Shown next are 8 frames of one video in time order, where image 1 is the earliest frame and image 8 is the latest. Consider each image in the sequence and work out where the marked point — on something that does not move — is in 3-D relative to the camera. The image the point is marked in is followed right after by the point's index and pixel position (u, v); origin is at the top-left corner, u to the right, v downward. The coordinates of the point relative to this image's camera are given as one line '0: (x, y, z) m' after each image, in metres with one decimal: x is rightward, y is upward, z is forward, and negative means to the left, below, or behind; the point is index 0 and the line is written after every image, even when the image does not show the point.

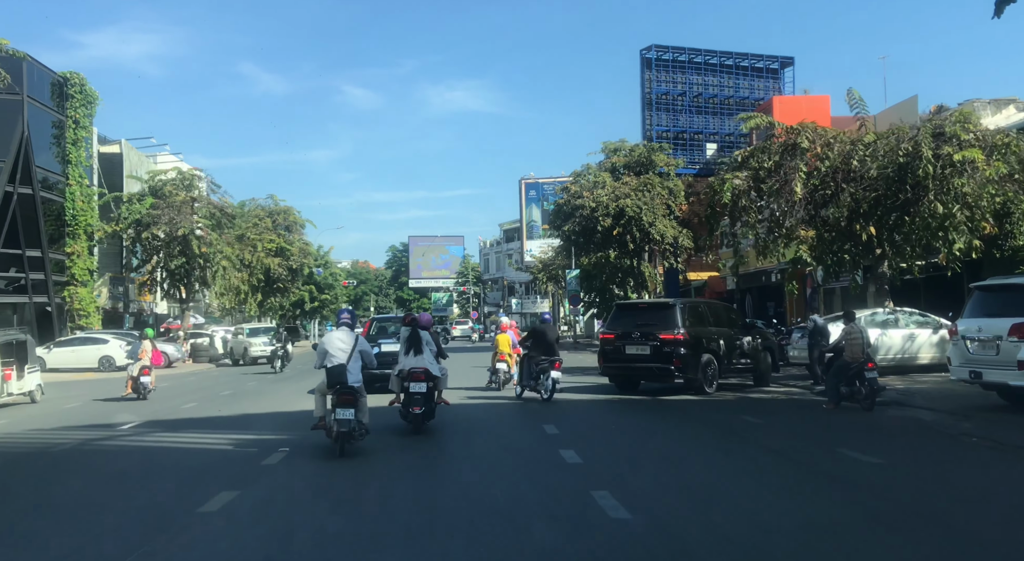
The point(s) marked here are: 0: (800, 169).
0: (+6.5, +2.5, +17.7) m
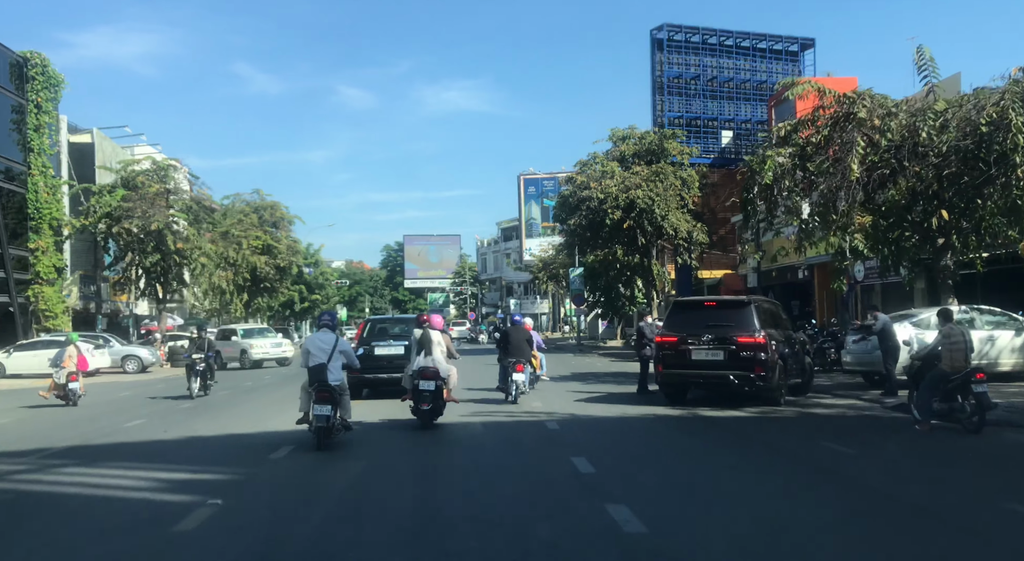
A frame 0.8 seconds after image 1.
0: (+6.7, +2.6, +15.2) m
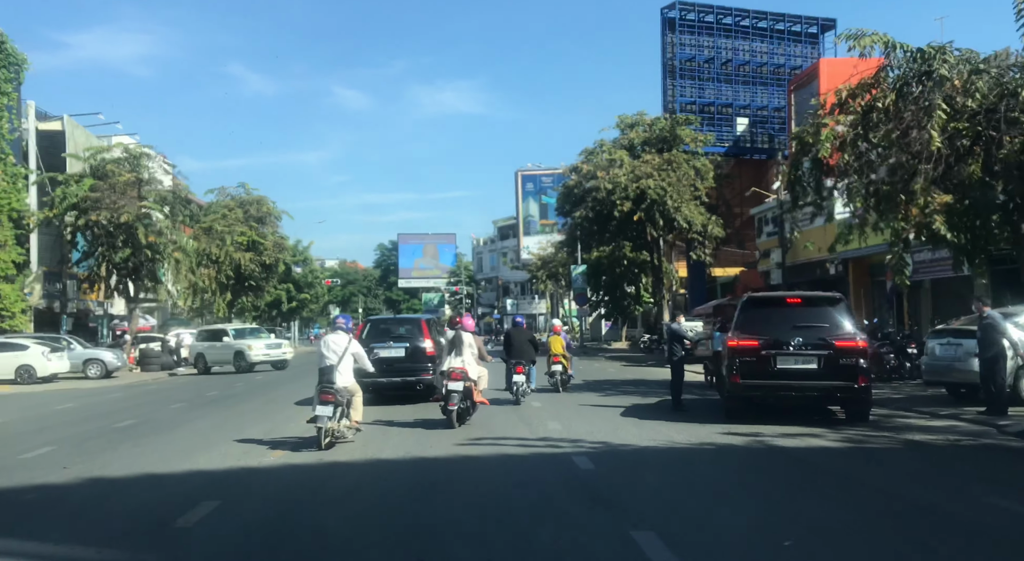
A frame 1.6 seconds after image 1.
0: (+6.8, +2.8, +12.6) m
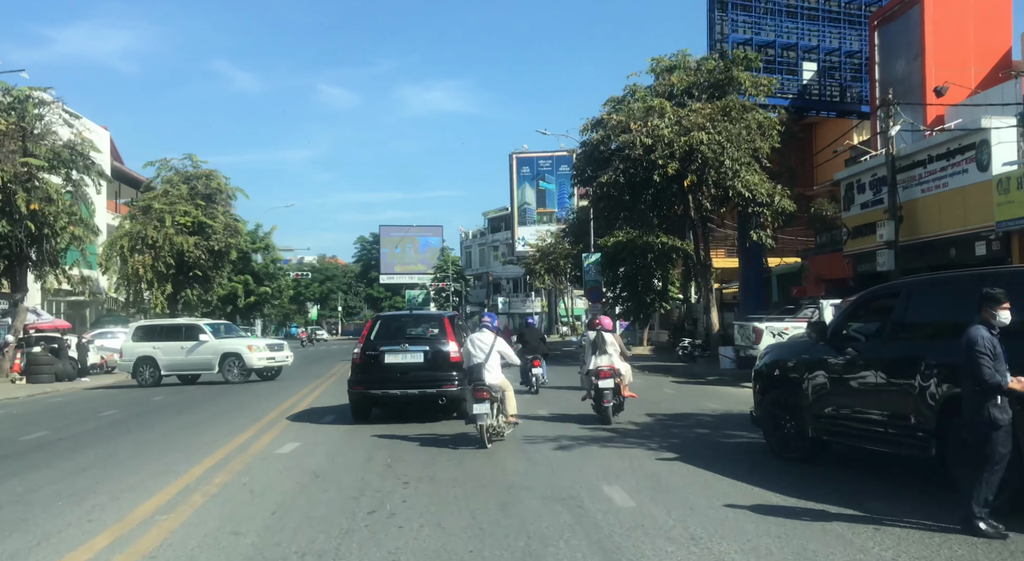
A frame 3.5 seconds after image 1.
0: (+7.3, +3.2, +5.3) m
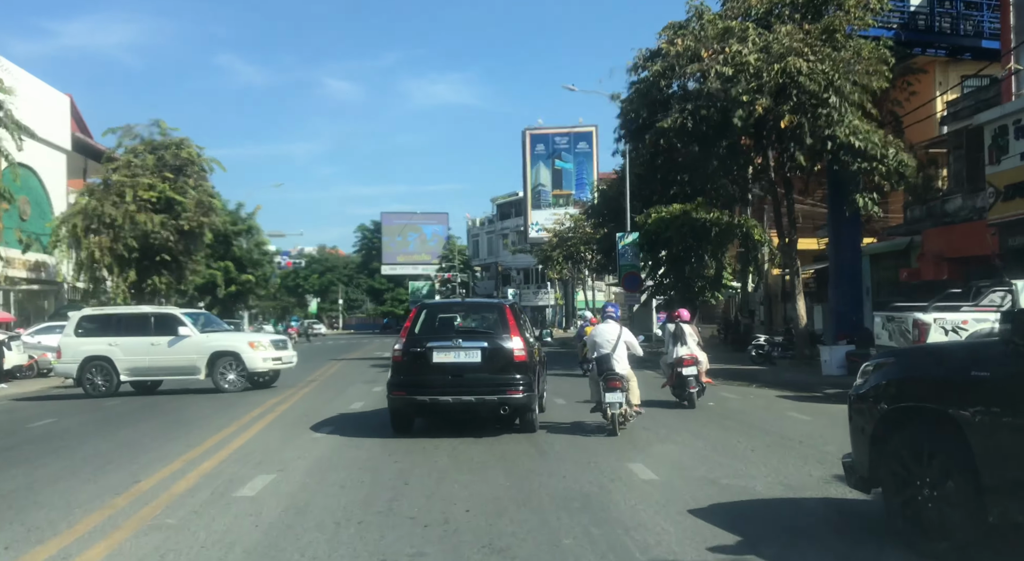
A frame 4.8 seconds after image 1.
0: (+7.9, +3.5, -0.3) m
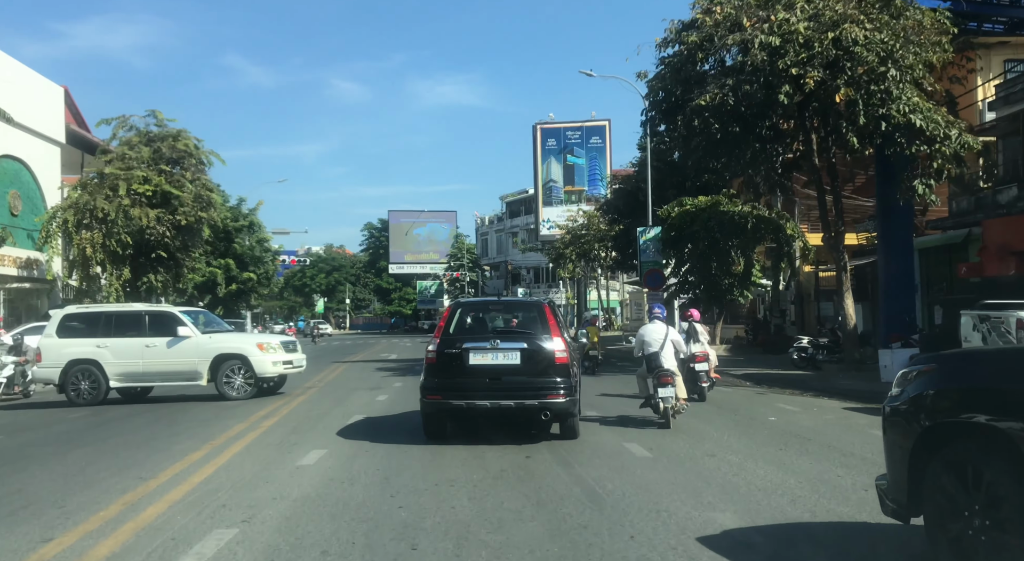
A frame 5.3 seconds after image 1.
0: (+8.1, +3.6, -2.2) m
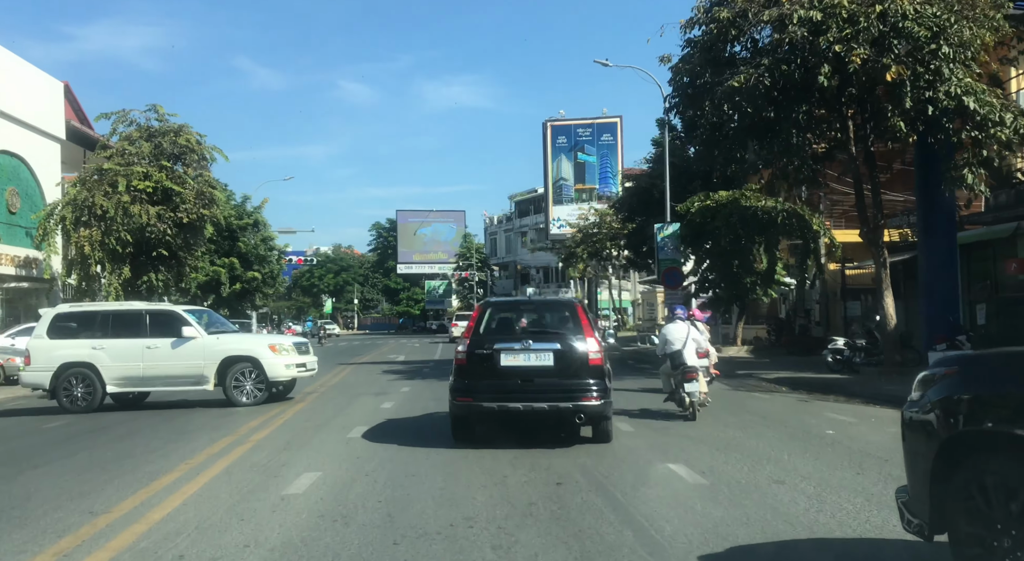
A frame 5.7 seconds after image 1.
0: (+8.2, +3.7, -3.4) m
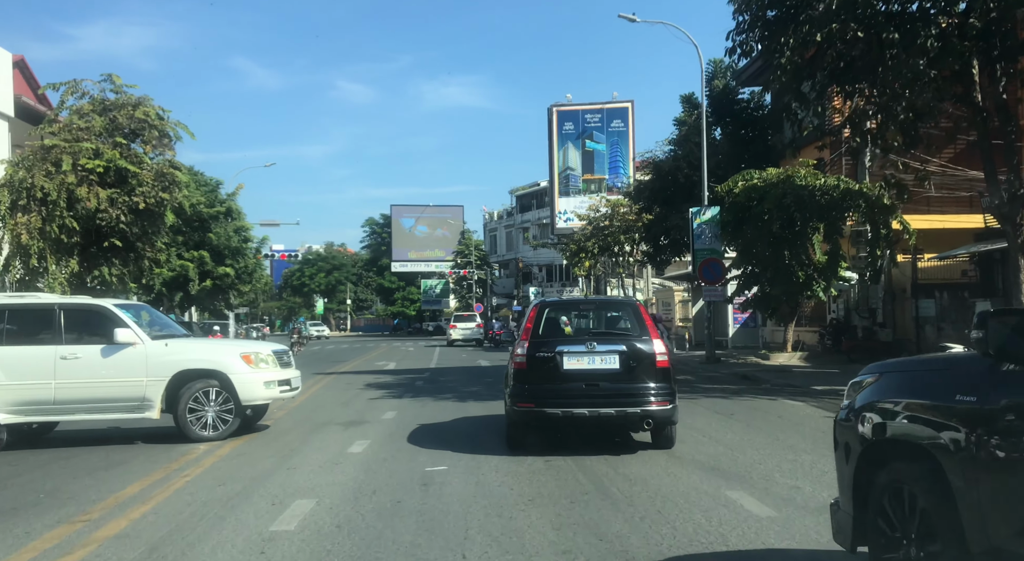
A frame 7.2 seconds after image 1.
0: (+8.6, +3.9, -7.5) m
